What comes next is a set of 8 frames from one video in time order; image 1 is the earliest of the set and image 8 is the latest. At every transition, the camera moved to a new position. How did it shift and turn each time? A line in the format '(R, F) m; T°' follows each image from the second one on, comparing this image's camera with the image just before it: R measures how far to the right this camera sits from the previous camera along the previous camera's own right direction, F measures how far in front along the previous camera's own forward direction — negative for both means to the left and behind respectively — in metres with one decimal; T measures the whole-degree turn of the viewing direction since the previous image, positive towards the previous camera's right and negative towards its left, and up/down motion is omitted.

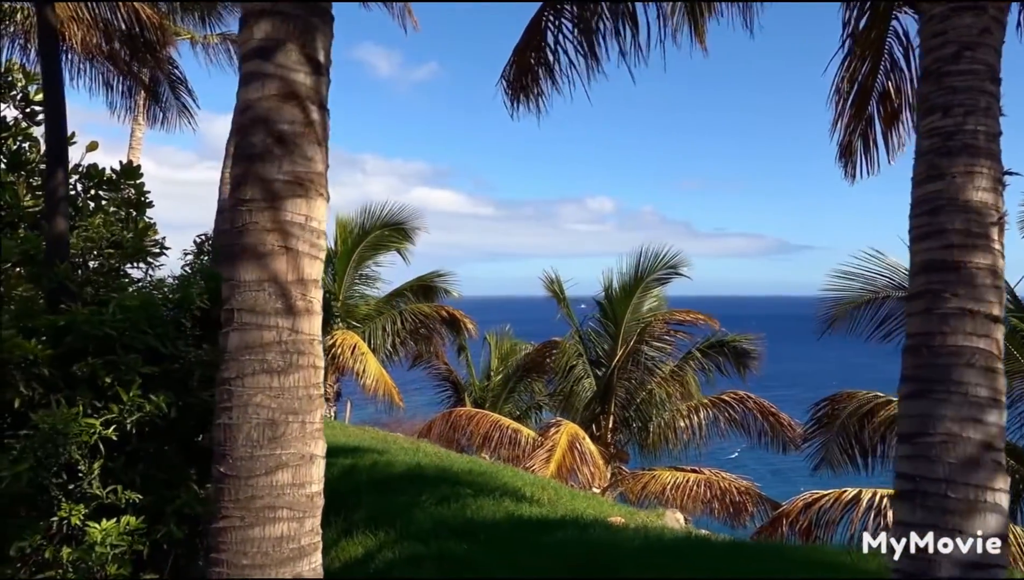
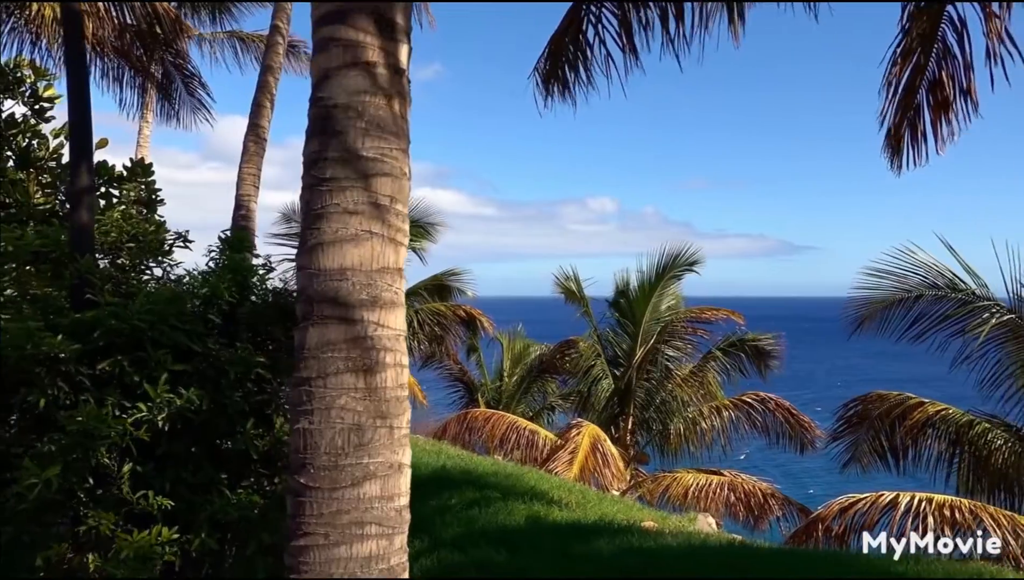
(-0.3, +0.2) m; 0°
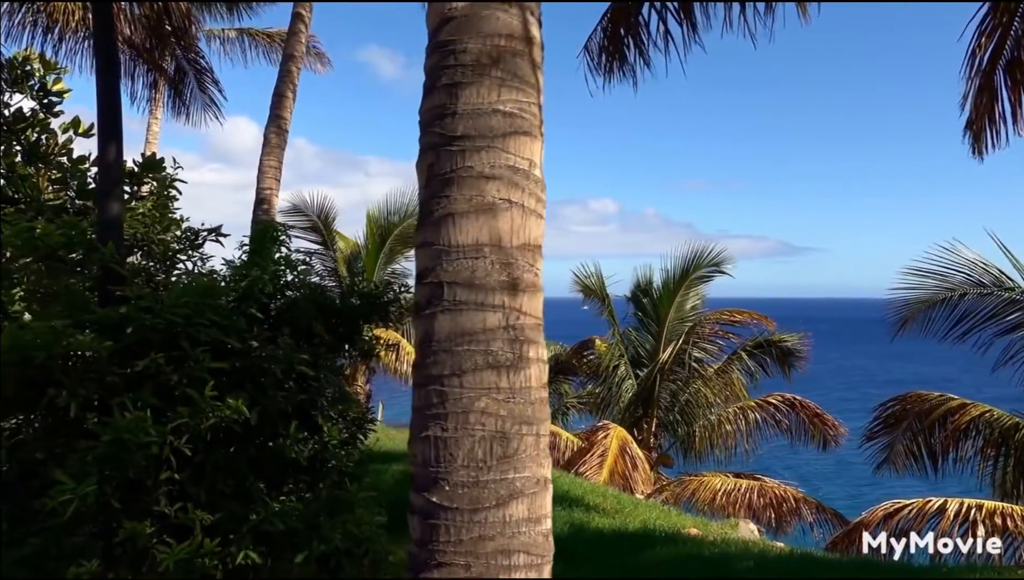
(-0.4, +0.3) m; 0°
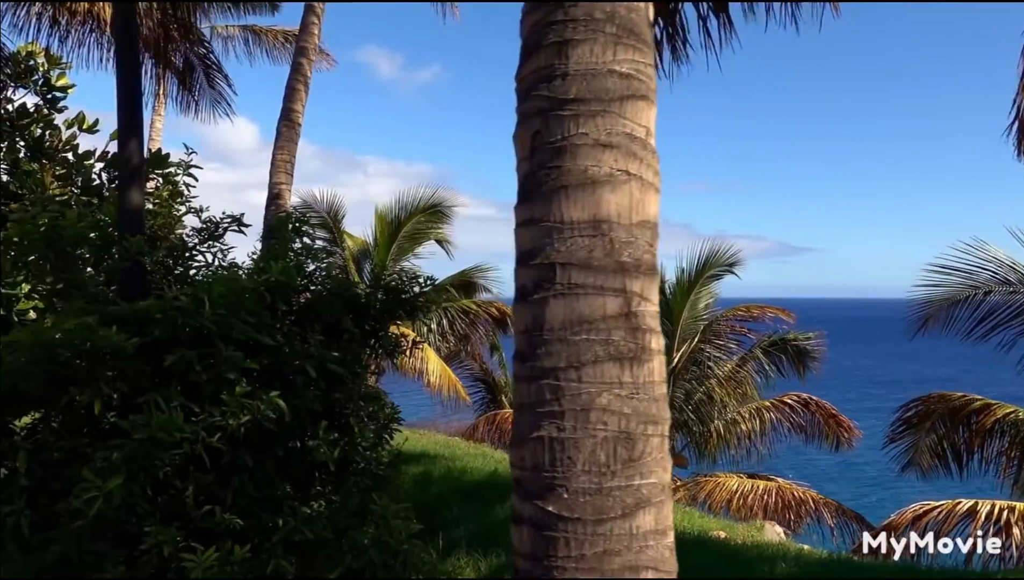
(-0.2, +0.2) m; 0°
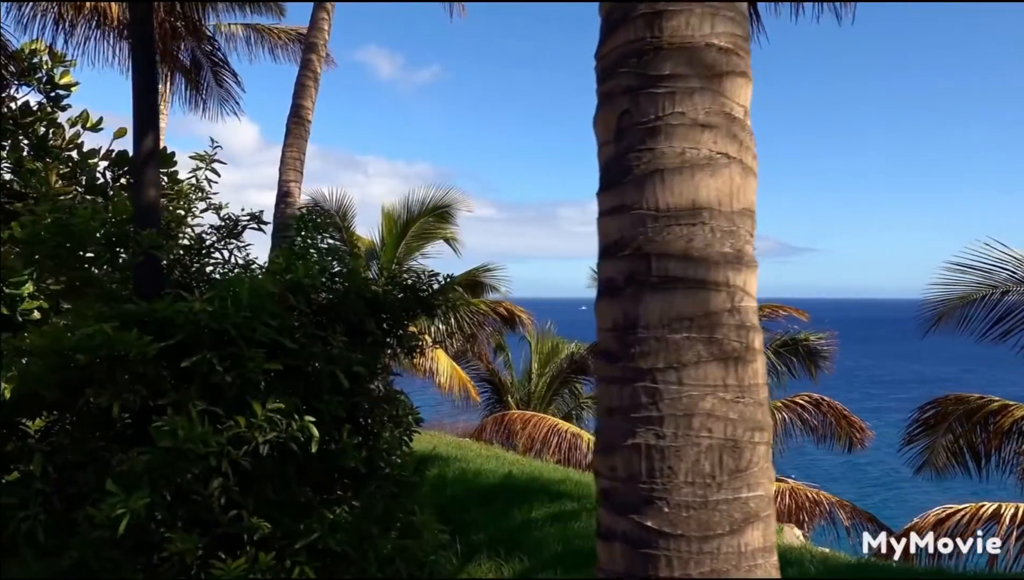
(-0.2, +0.1) m; 0°
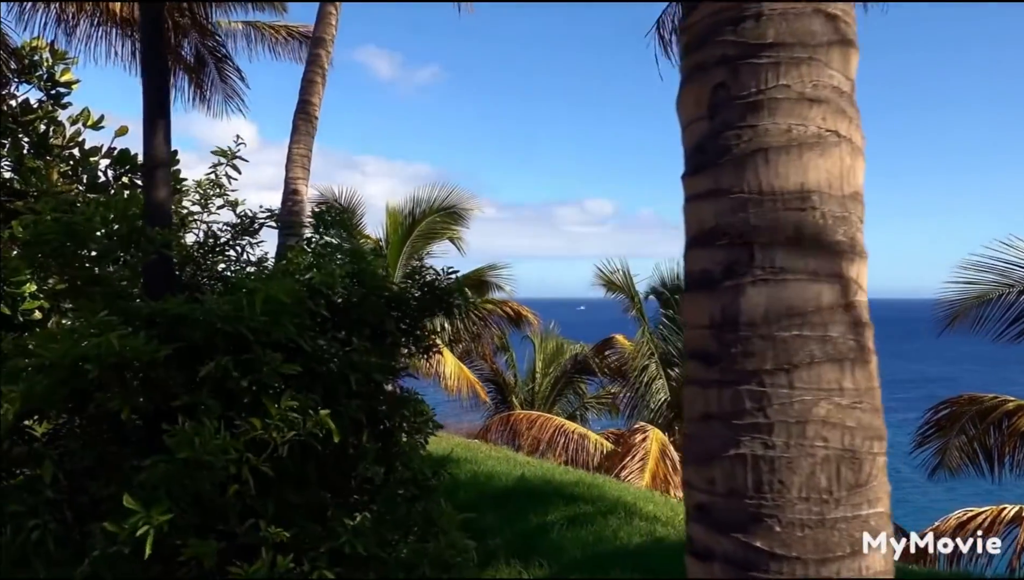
(-0.1, +0.1) m; 0°
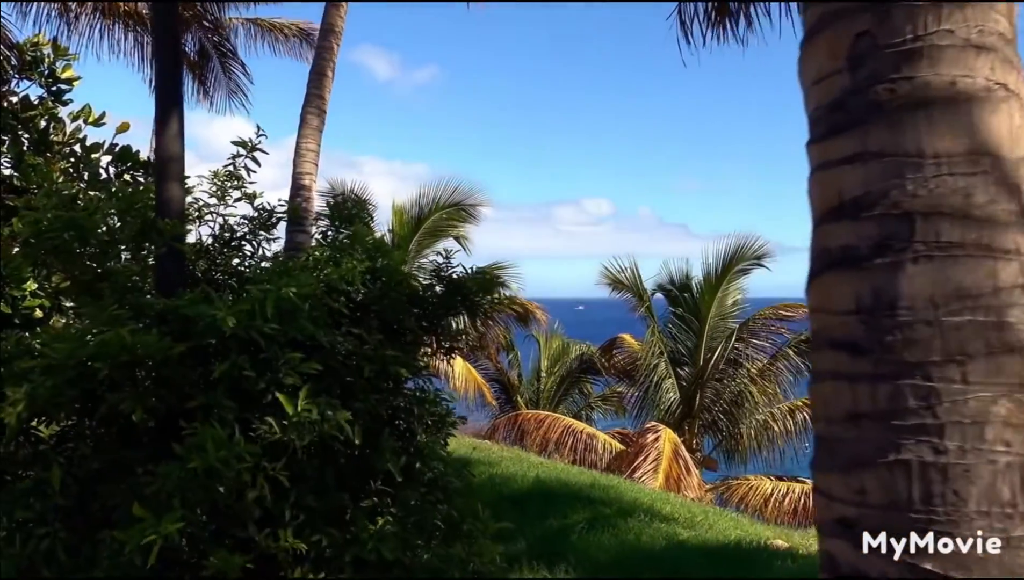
(-0.2, +0.2) m; 0°
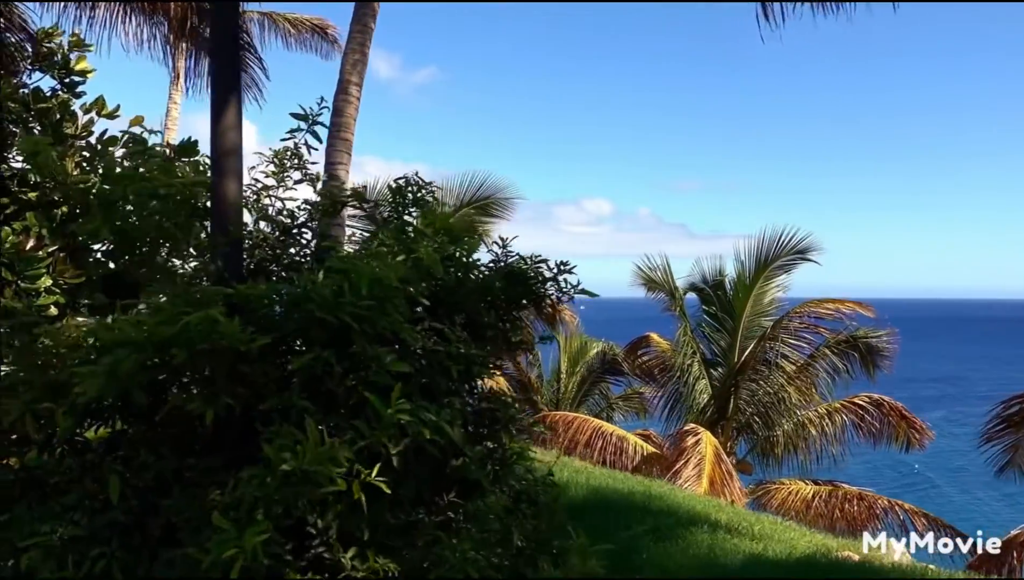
(-0.5, +0.4) m; 0°
